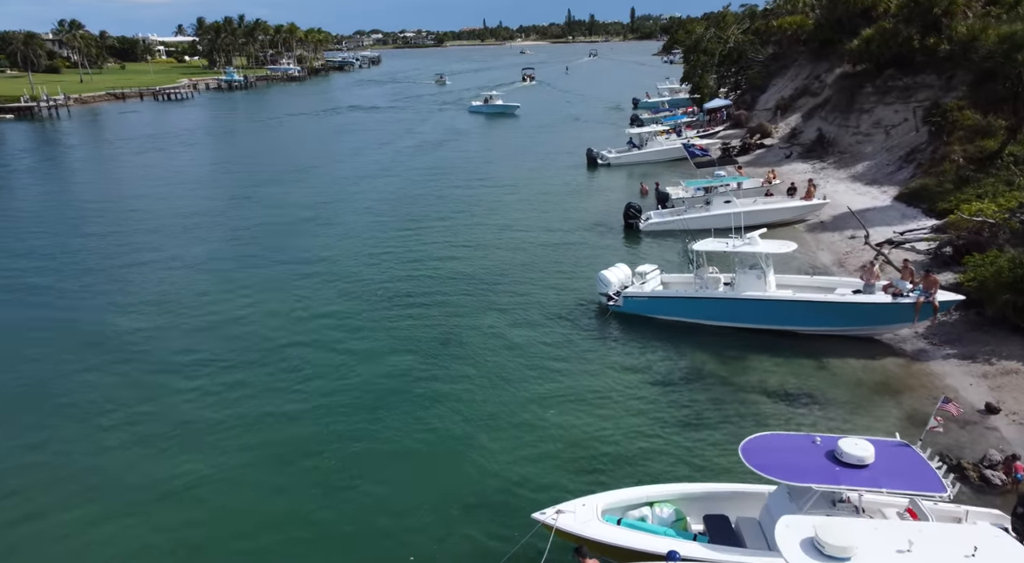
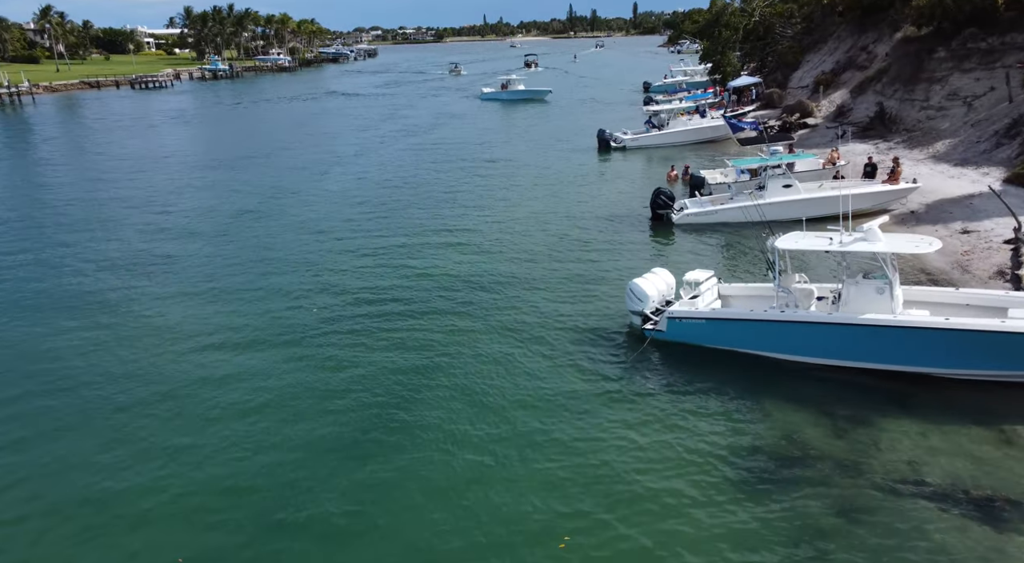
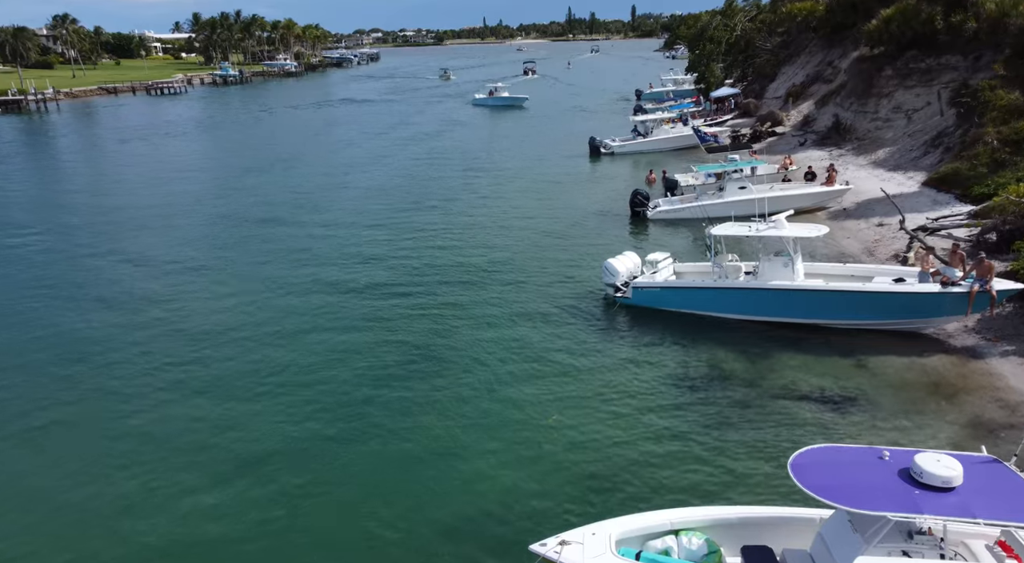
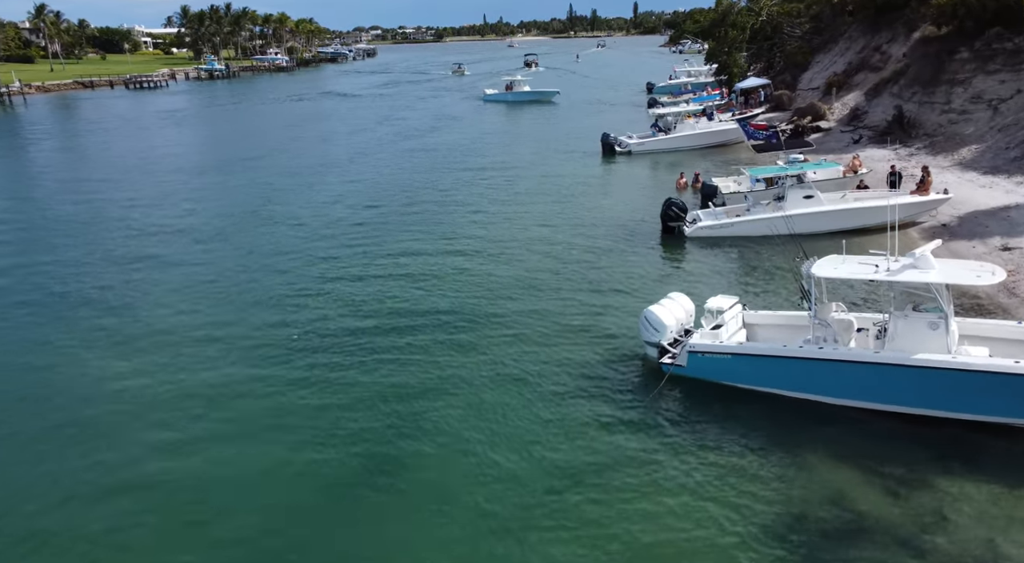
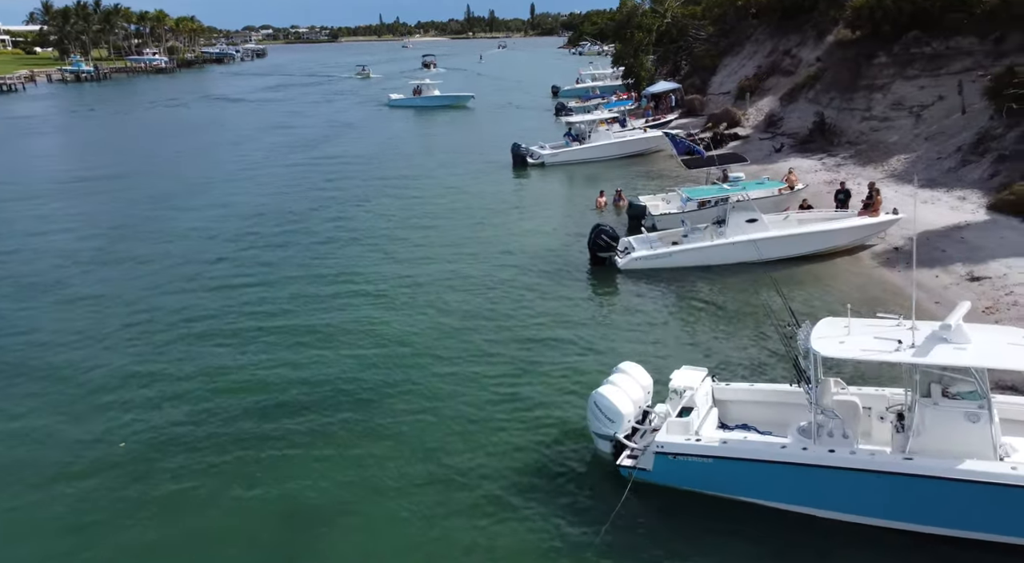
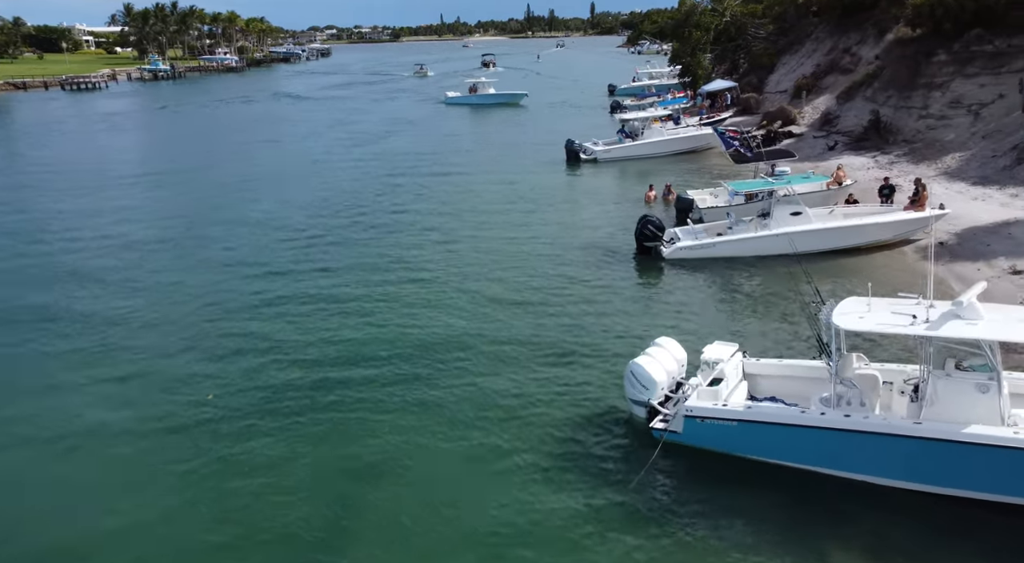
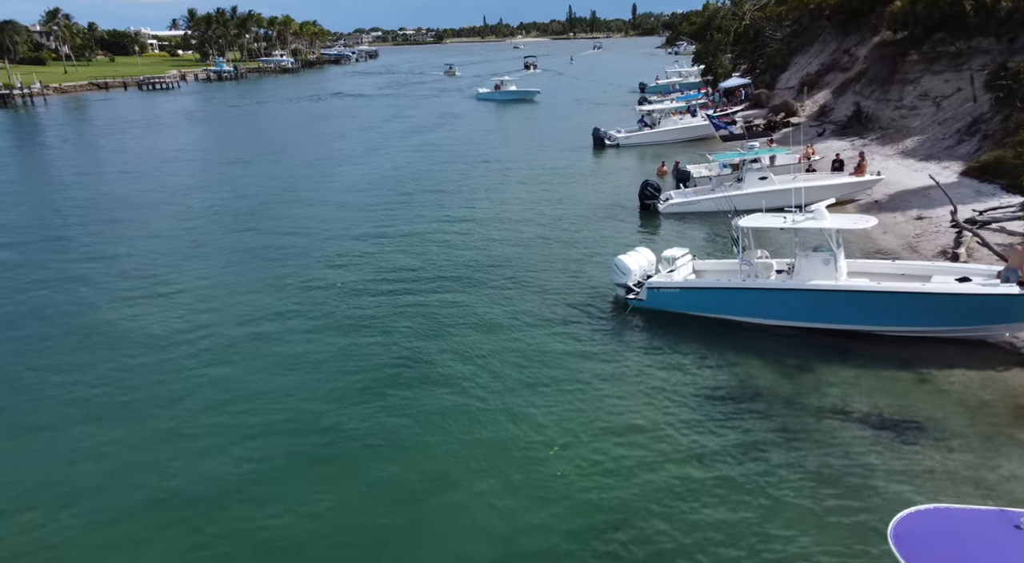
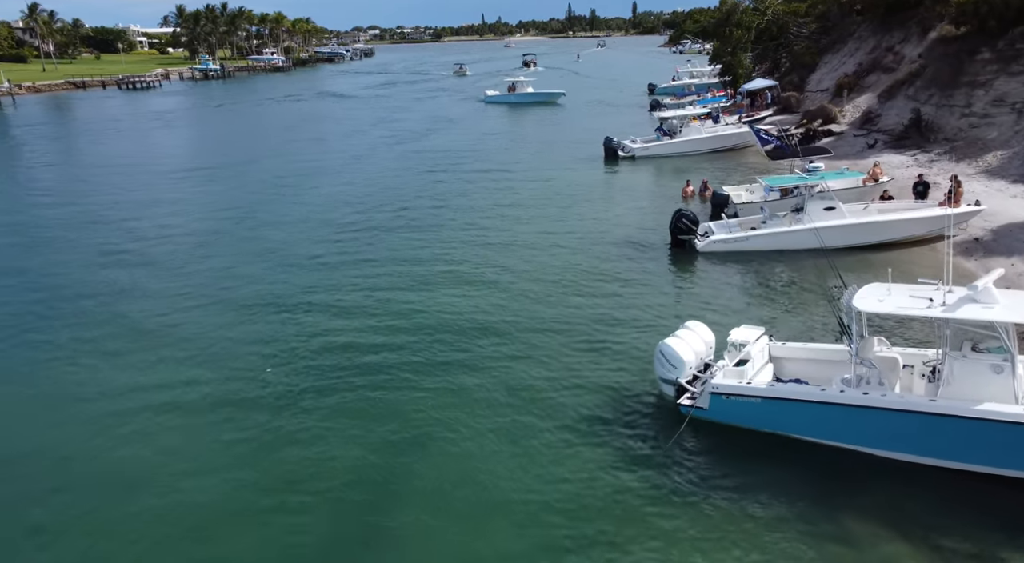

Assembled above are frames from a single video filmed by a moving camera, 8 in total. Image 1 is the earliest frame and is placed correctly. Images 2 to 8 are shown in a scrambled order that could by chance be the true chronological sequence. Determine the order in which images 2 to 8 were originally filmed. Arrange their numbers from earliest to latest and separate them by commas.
3, 7, 2, 4, 8, 6, 5
